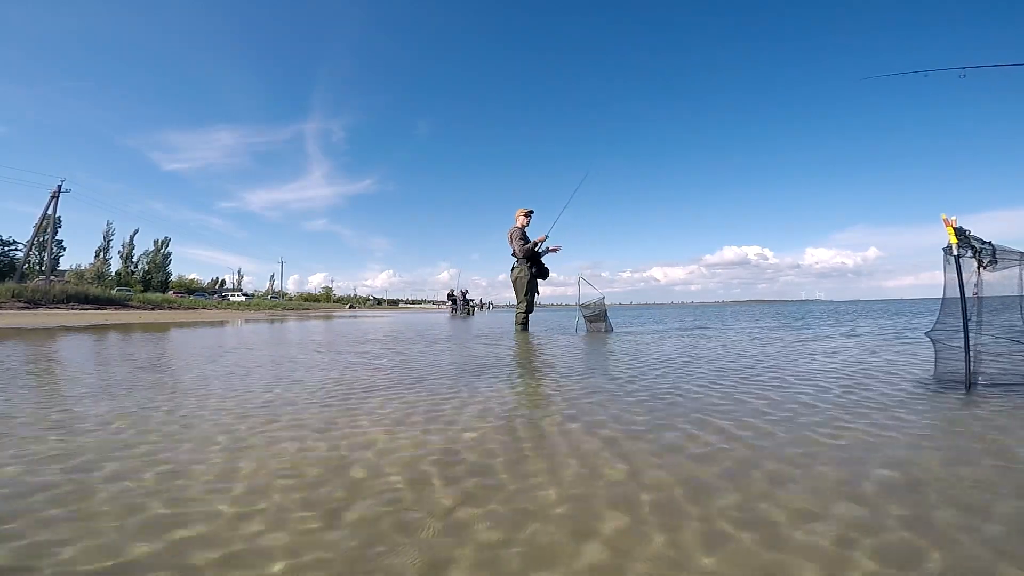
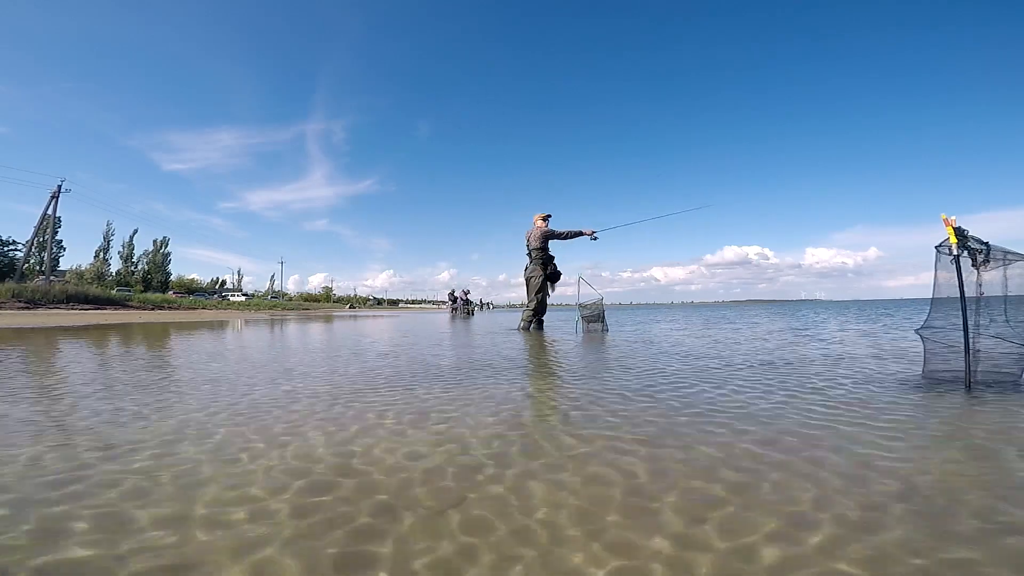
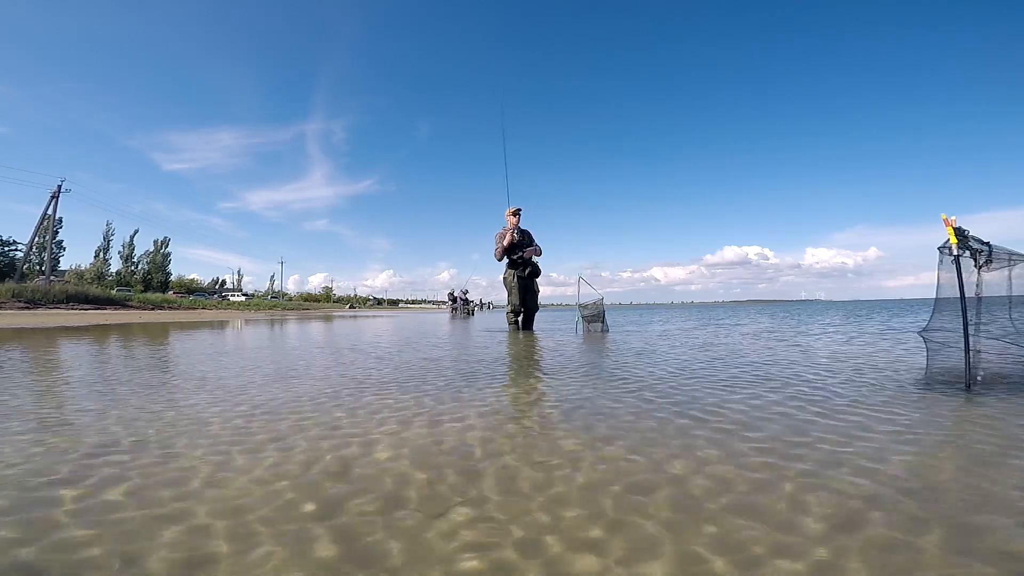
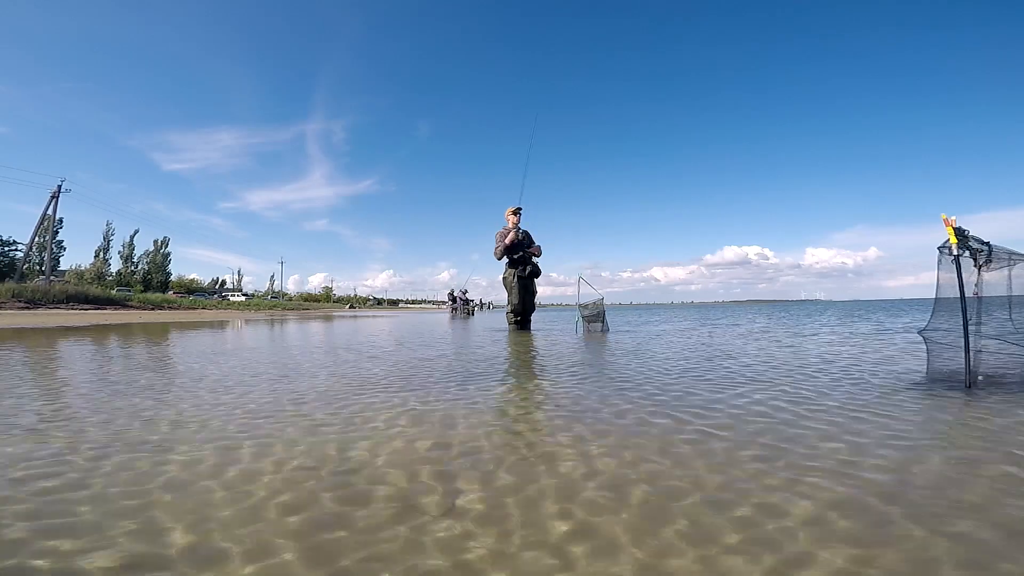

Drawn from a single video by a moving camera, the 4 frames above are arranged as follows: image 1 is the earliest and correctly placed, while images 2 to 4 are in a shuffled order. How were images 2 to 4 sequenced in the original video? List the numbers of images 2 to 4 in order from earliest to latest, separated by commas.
4, 3, 2
